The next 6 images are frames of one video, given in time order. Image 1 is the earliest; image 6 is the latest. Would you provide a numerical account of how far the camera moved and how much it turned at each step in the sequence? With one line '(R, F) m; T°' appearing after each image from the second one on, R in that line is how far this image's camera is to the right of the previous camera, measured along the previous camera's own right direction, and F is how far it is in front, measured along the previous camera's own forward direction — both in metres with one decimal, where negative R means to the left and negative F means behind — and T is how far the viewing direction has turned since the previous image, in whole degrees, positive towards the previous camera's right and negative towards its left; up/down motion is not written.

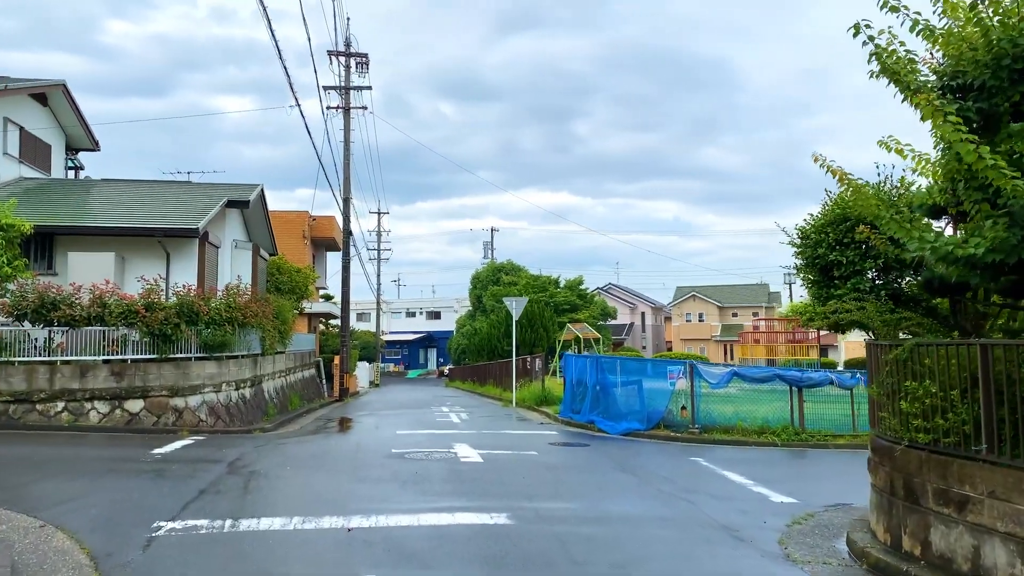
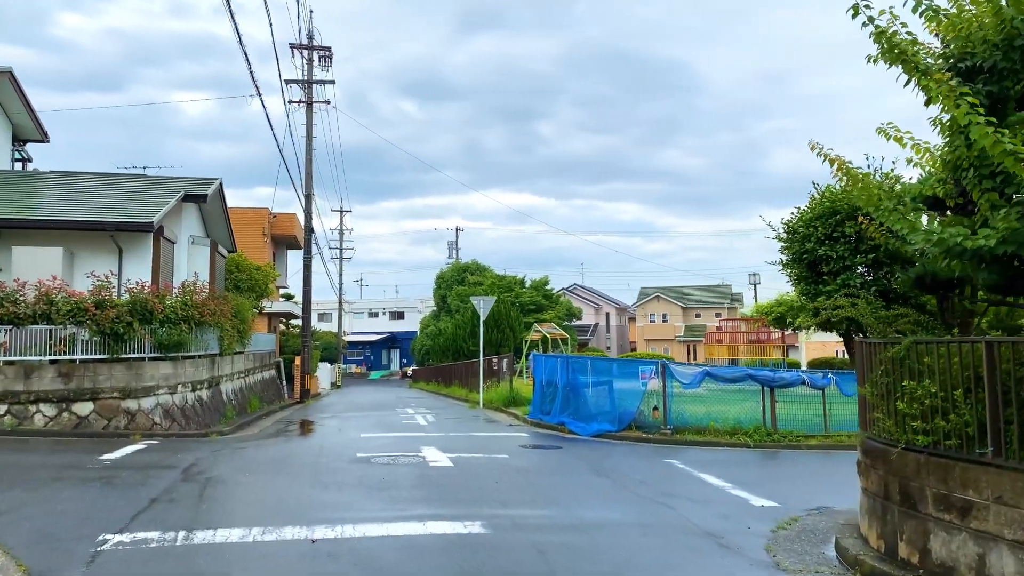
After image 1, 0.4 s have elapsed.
(-0.1, +0.4) m; +3°
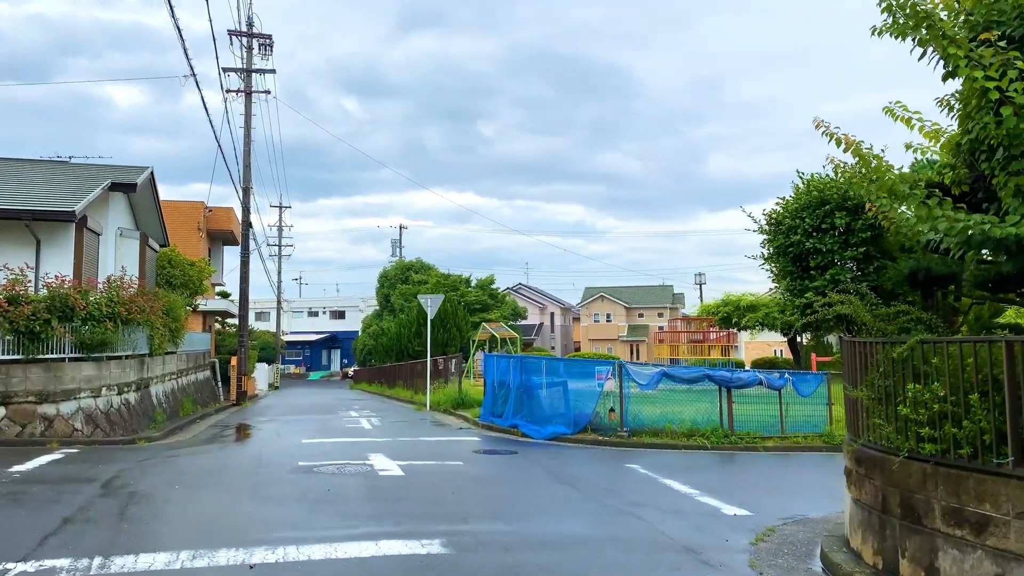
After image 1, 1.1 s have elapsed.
(-0.2, +0.6) m; +4°
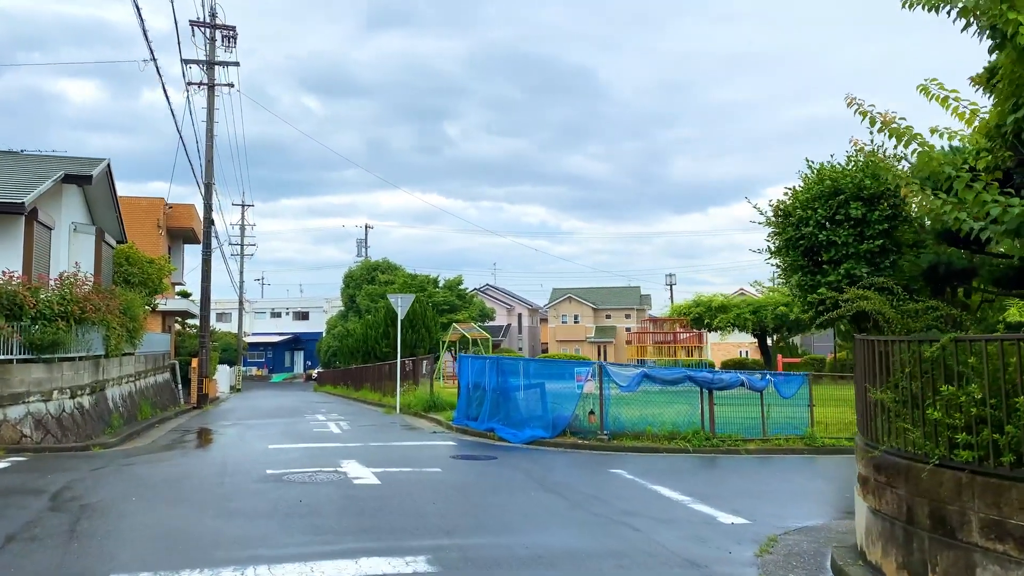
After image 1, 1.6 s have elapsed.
(-0.2, +0.5) m; +2°
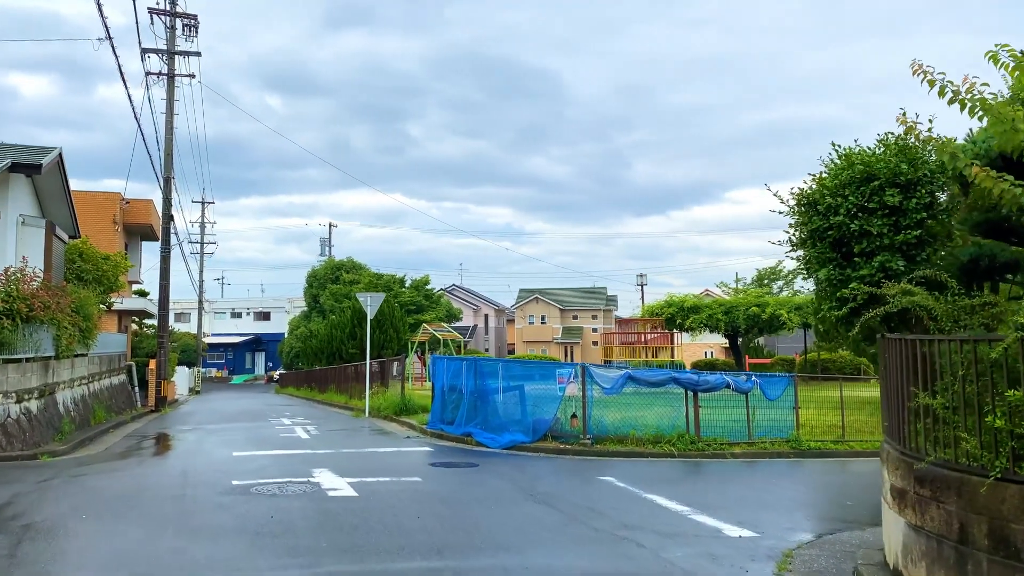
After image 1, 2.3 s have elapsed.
(-0.2, +0.6) m; +3°
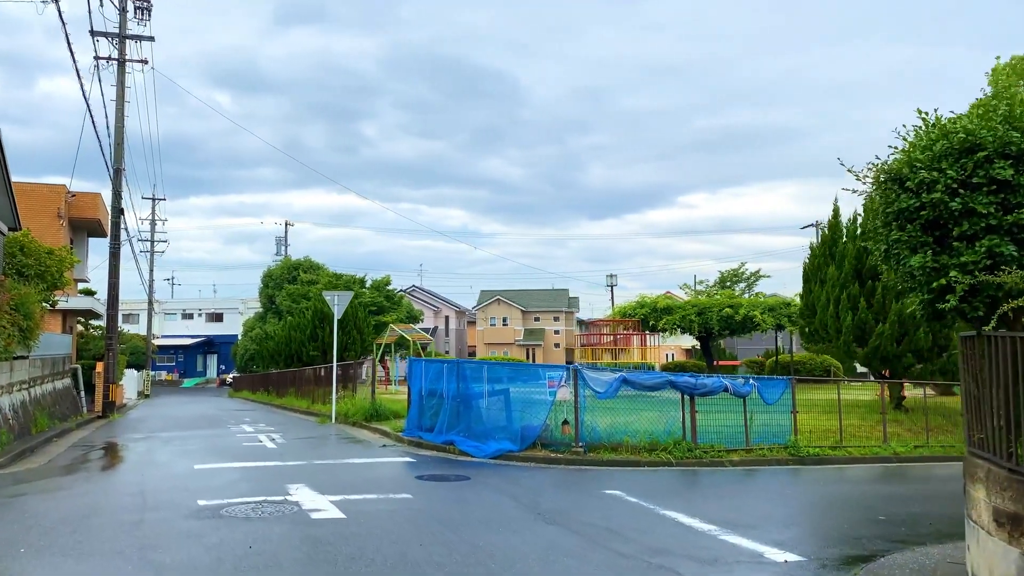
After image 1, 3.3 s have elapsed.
(-0.5, +0.9) m; +3°
